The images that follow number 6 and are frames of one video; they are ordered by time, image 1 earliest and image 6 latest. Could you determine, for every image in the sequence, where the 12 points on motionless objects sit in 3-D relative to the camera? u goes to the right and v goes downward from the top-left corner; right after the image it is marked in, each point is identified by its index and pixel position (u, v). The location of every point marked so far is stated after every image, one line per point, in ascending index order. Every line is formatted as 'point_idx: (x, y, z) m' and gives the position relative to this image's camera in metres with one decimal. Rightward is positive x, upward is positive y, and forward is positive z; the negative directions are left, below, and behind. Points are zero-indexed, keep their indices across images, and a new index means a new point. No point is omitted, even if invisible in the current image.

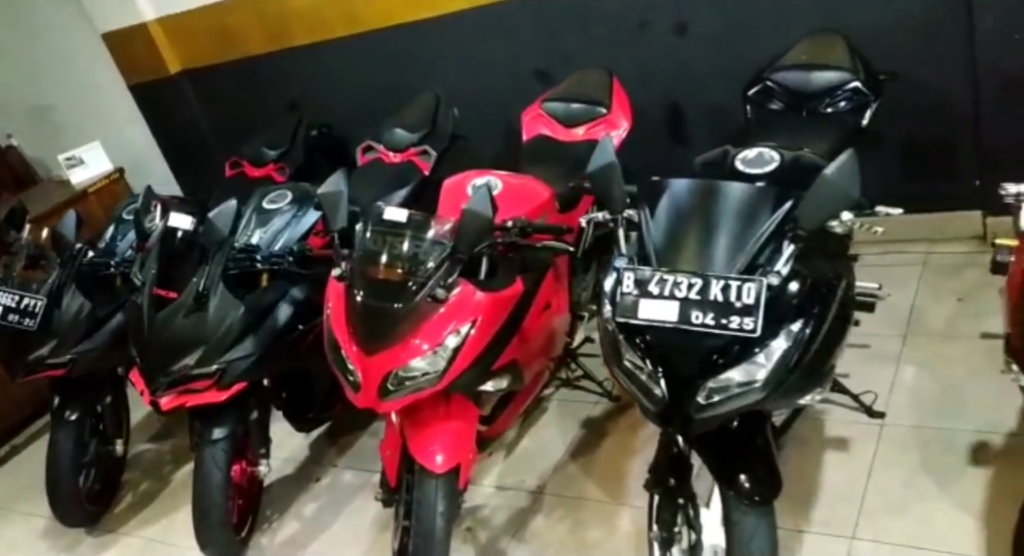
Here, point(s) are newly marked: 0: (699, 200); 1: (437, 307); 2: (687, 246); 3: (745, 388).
0: (+0.3, +0.1, +1.3) m
1: (-0.1, -0.1, +1.6) m
2: (+0.3, 0.0, +1.3) m
3: (+0.3, -0.2, +1.2) m
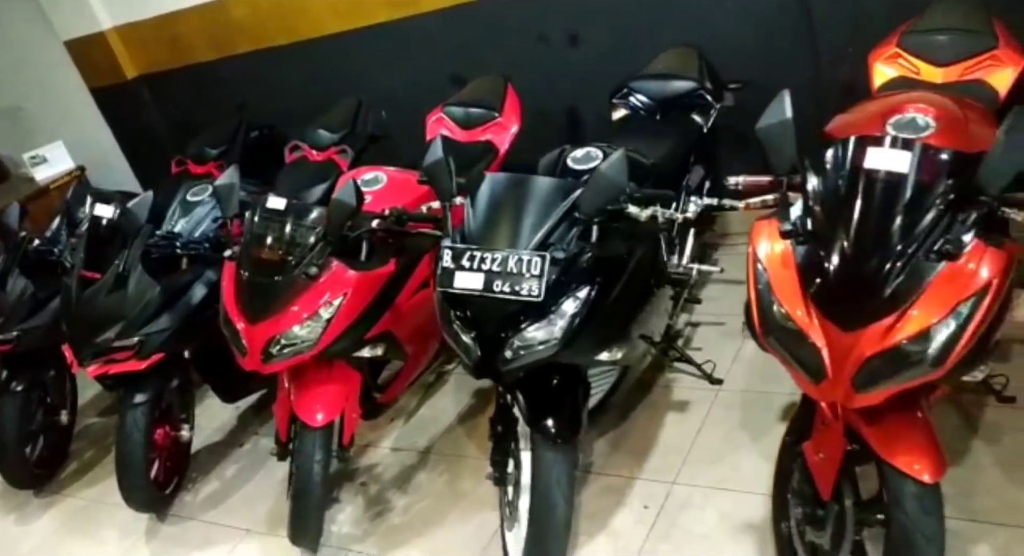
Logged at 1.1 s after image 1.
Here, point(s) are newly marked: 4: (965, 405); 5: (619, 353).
0: (0.0, +0.2, +1.6) m
1: (-0.4, 0.0, +1.8) m
2: (0.0, +0.1, +1.5) m
3: (+0.1, -0.1, +1.5) m
4: (+1.0, -0.3, +1.9) m
5: (+0.2, -0.1, +1.6) m
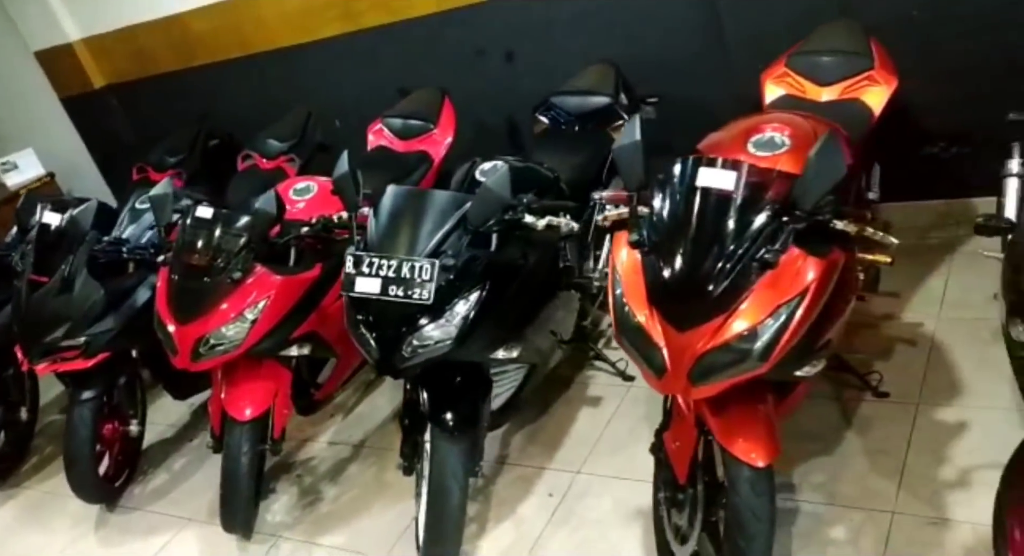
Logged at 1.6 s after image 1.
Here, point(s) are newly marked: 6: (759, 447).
0: (-0.2, +0.2, +1.7) m
1: (-0.6, 0.0, +2.0) m
2: (-0.2, +0.1, +1.7) m
3: (-0.1, -0.1, +1.6) m
4: (+0.8, -0.3, +2.0) m
5: (0.0, -0.2, +1.7) m
6: (+0.4, -0.3, +1.4) m
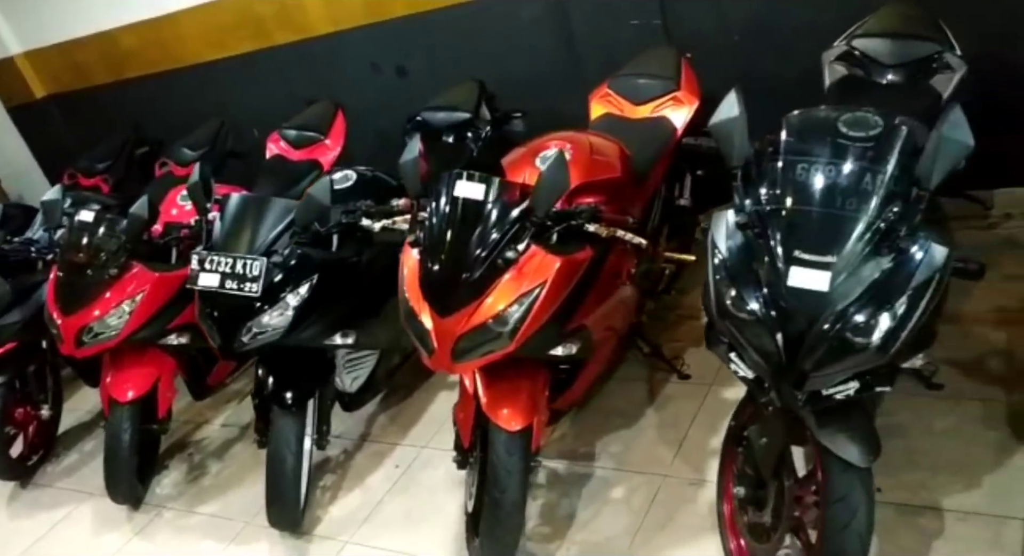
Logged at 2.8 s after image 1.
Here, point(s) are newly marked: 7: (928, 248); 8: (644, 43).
0: (-0.6, +0.2, +2.0) m
1: (-1.0, 0.0, +2.2) m
2: (-0.6, +0.1, +1.9) m
3: (-0.5, -0.1, +1.9) m
4: (+0.4, -0.3, +2.3) m
5: (-0.4, -0.1, +2.0) m
6: (0.0, -0.3, +1.6) m
7: (+0.6, +0.1, +1.3) m
8: (+0.4, +0.7, +2.7) m
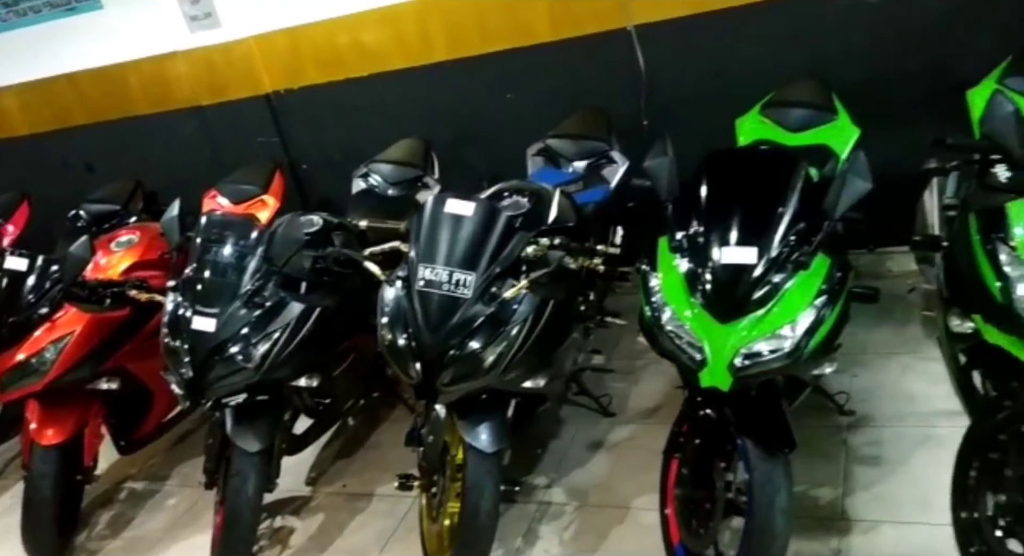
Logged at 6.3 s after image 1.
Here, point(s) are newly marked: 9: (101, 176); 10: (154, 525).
0: (-1.8, 0.0, +2.5) m
1: (-2.2, -0.2, +2.6) m
2: (-1.8, -0.1, +2.4) m
3: (-1.7, -0.3, +2.4) m
4: (-0.9, -0.5, +2.9) m
5: (-1.6, -0.3, +2.5) m
6: (-1.1, -0.4, +2.2) m
7: (-0.5, -0.1, +2.0) m
8: (-0.9, +0.5, +3.4) m
9: (-1.7, +0.4, +3.7) m
10: (-1.0, -0.7, +2.4) m
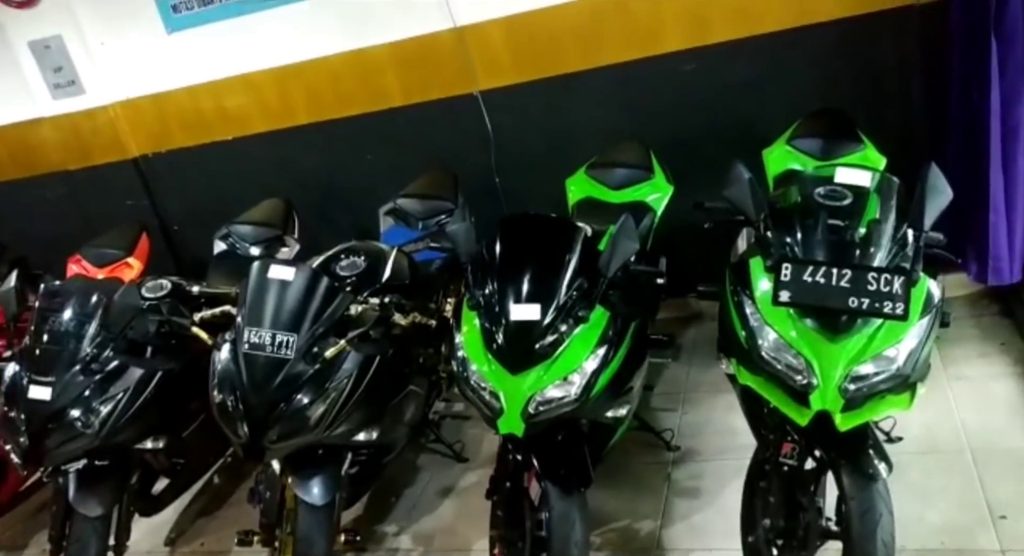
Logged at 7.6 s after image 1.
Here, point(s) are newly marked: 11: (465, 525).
0: (-2.2, -0.2, +2.4) m
1: (-2.7, -0.4, +2.5) m
2: (-2.2, -0.3, +2.3) m
3: (-2.1, -0.5, +2.3) m
4: (-1.3, -0.7, +2.8) m
5: (-2.0, -0.5, +2.4) m
6: (-1.5, -0.6, +2.2) m
7: (-0.9, -0.2, +2.0) m
8: (-1.4, +0.2, +3.4) m
9: (-2.3, +0.2, +3.7) m
10: (-1.4, -0.9, +2.4) m
11: (-0.1, -0.6, +2.2) m
